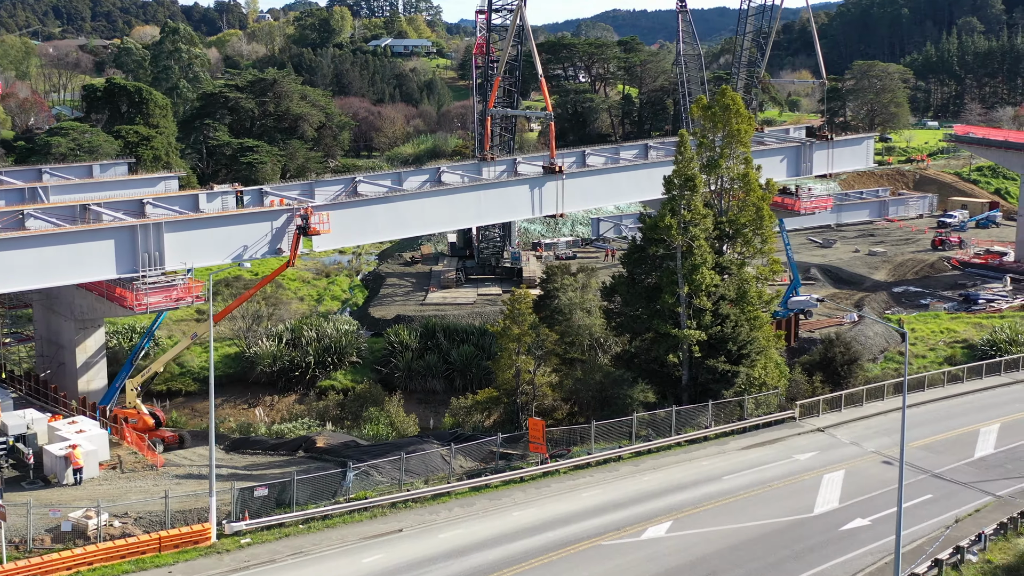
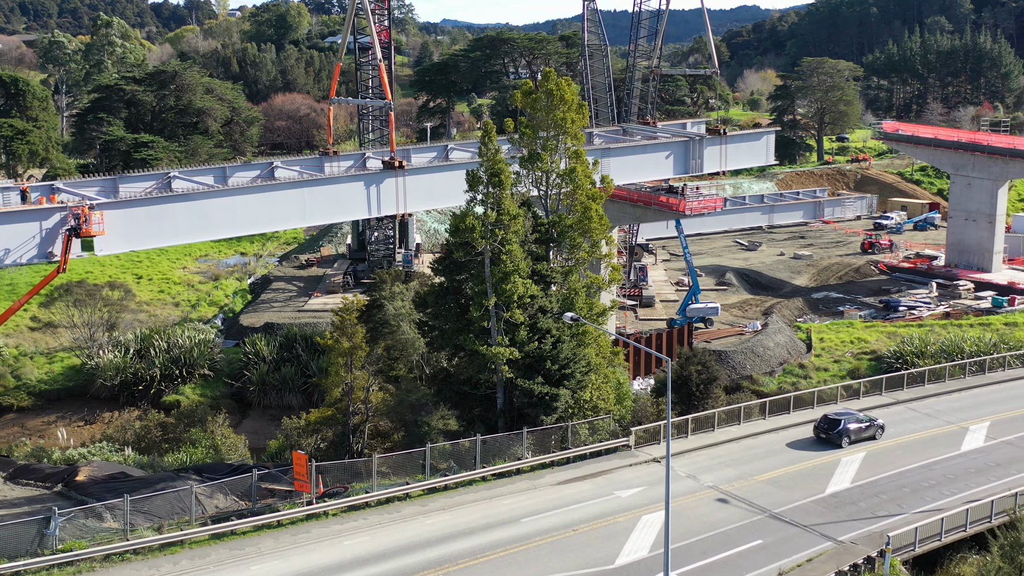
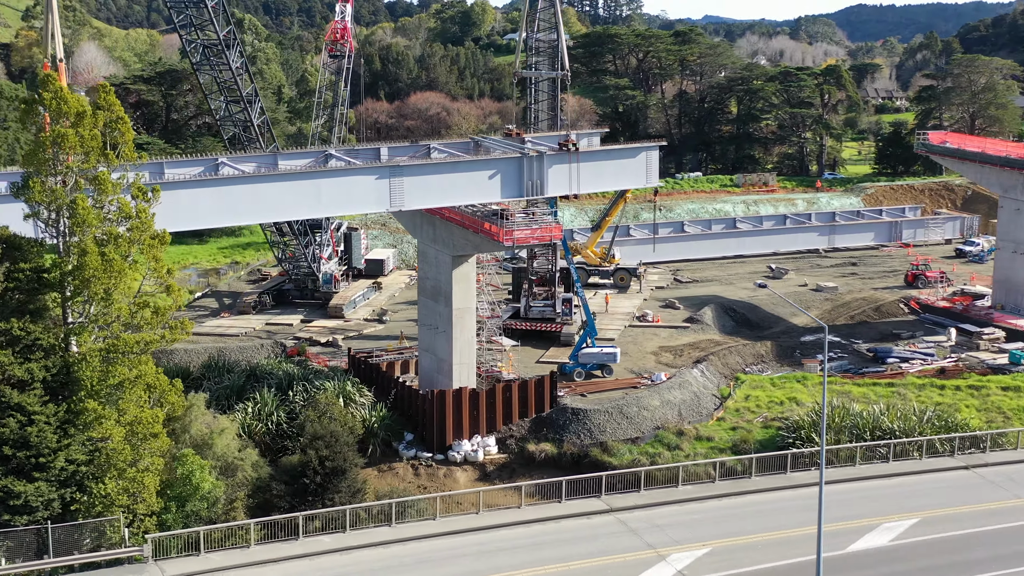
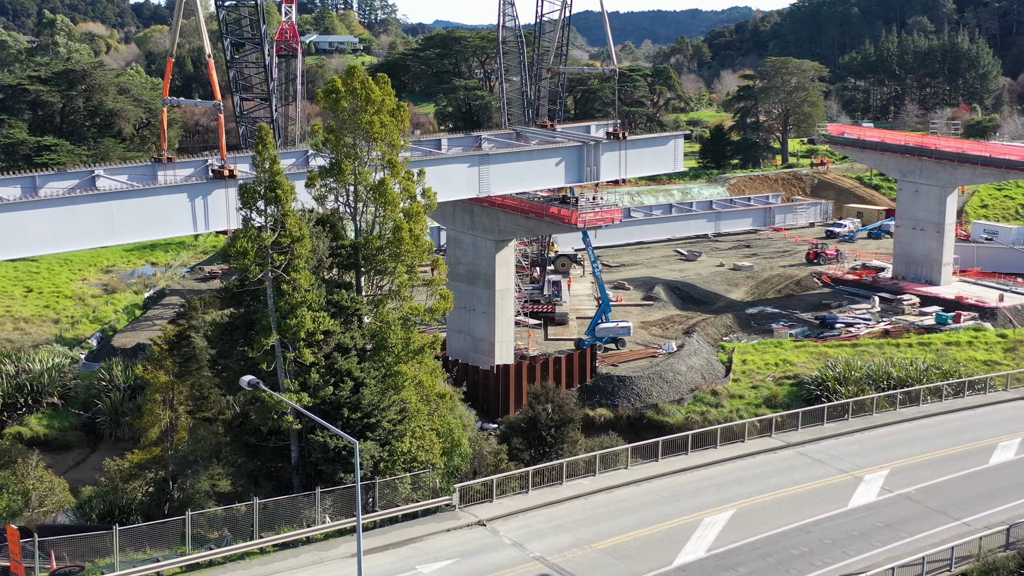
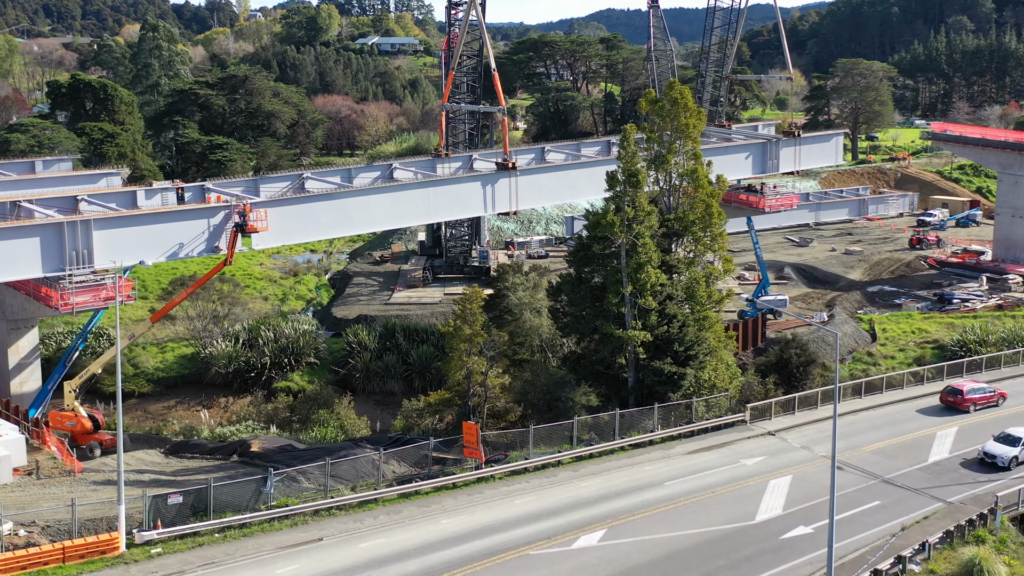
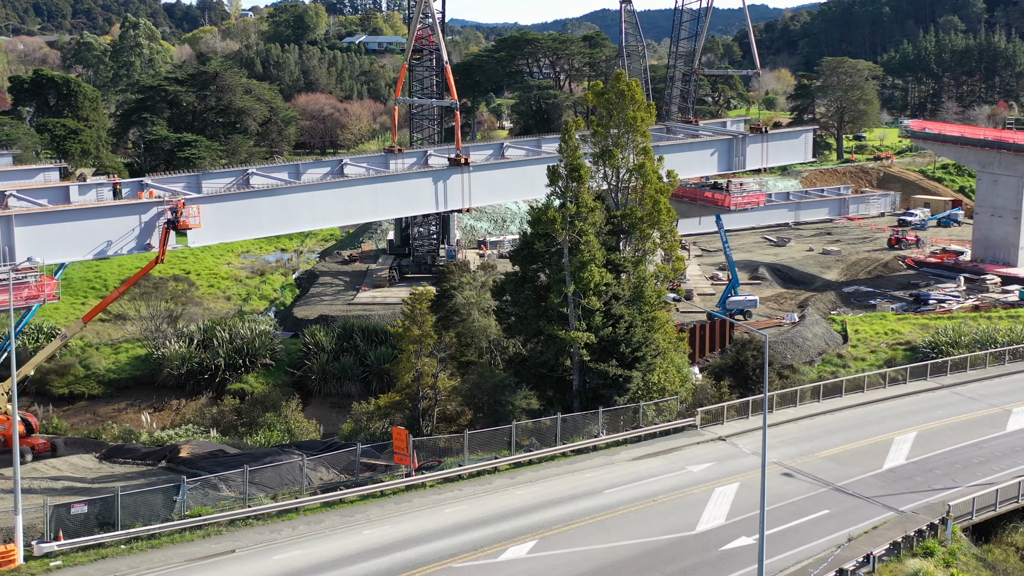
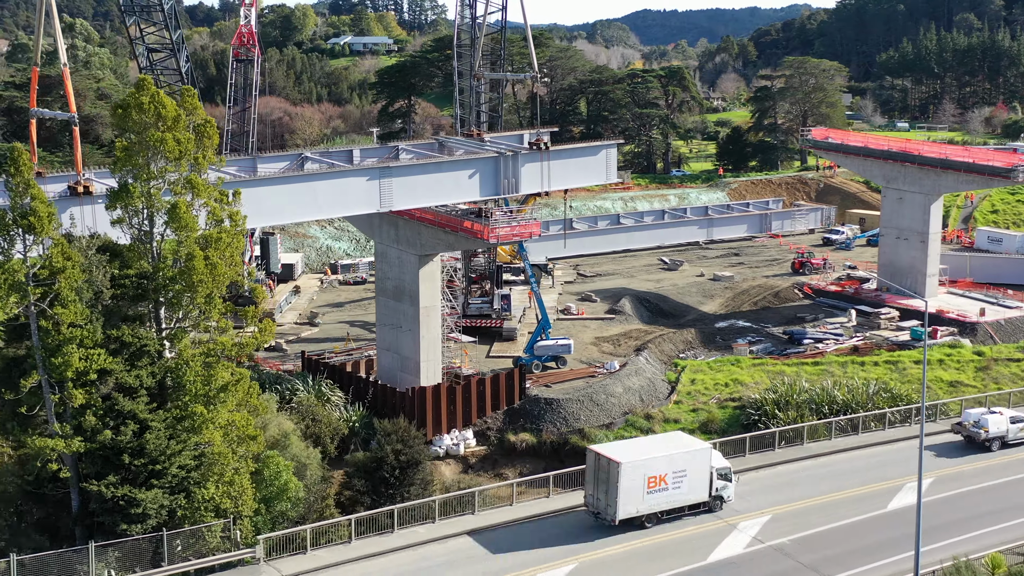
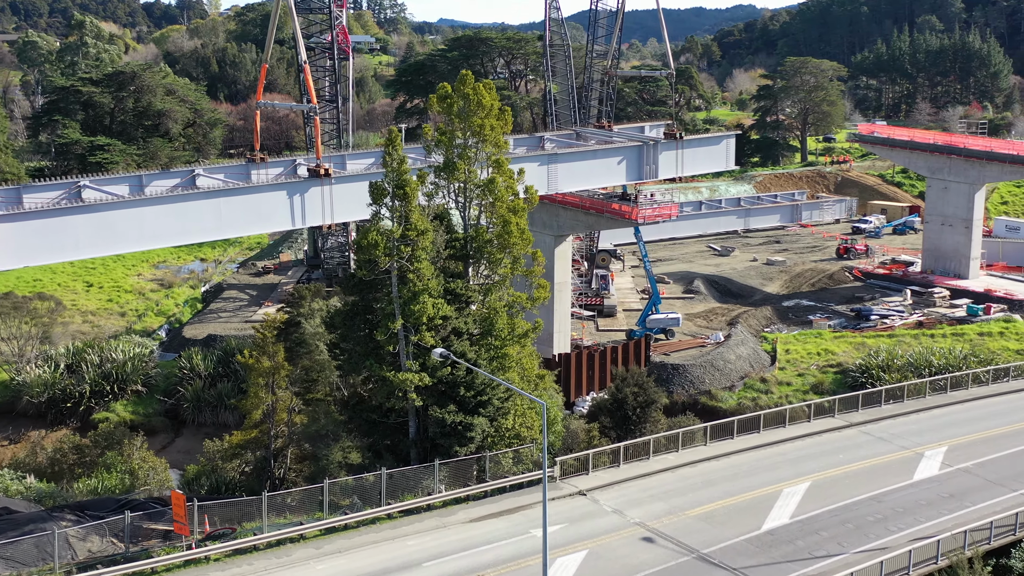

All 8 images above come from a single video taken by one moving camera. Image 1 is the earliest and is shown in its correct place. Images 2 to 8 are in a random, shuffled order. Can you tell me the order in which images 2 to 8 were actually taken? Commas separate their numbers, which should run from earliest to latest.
5, 6, 2, 8, 4, 7, 3
